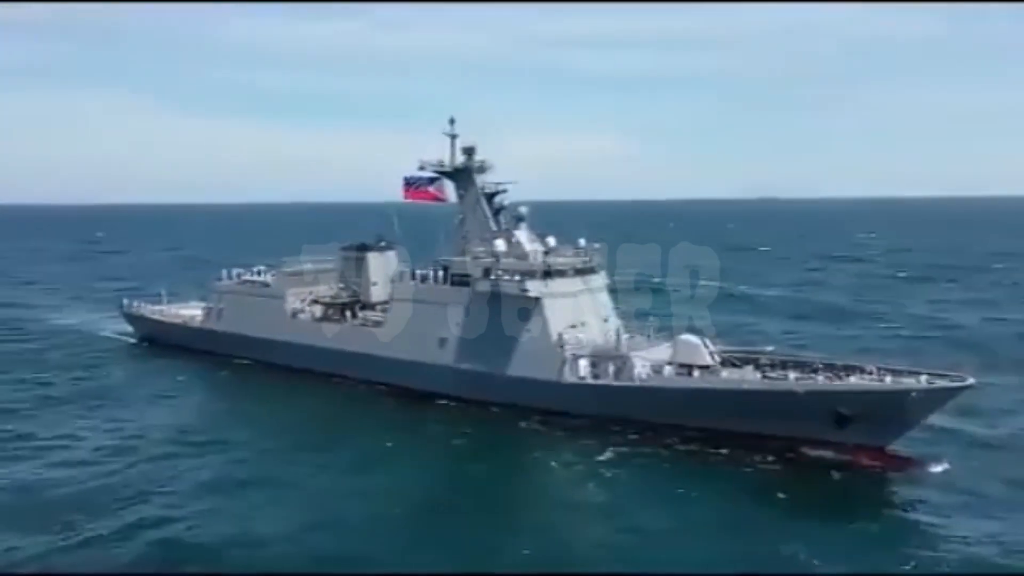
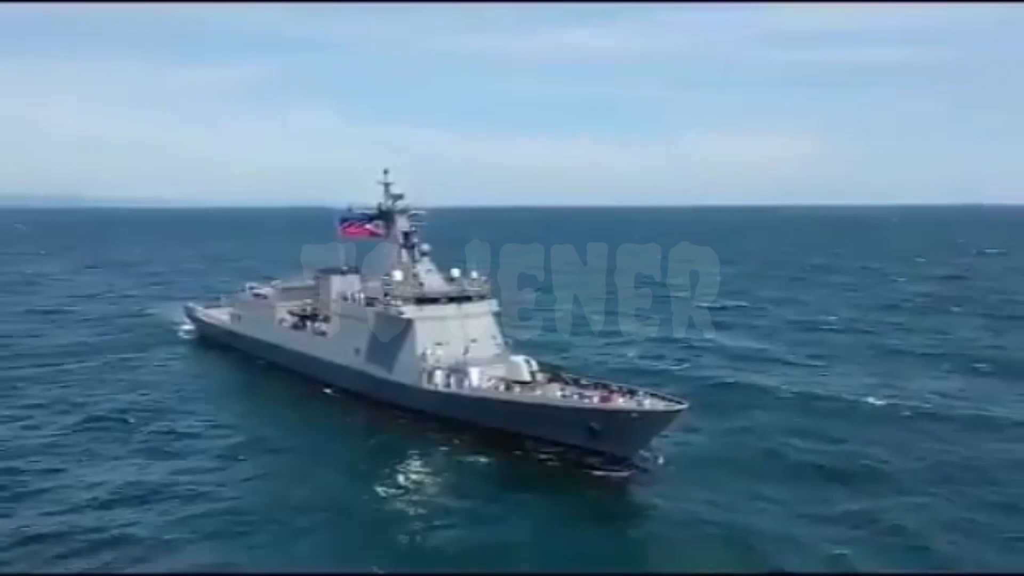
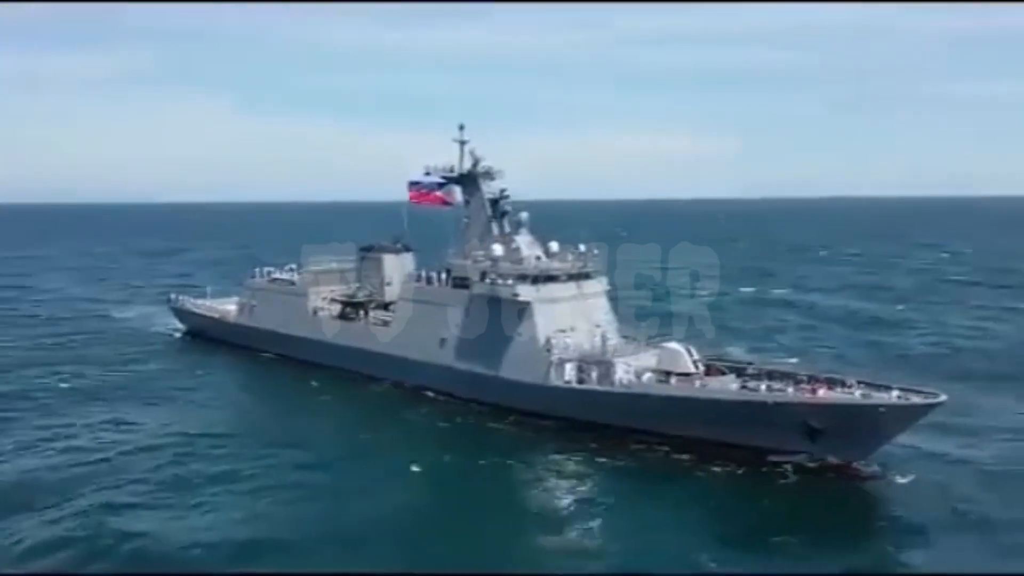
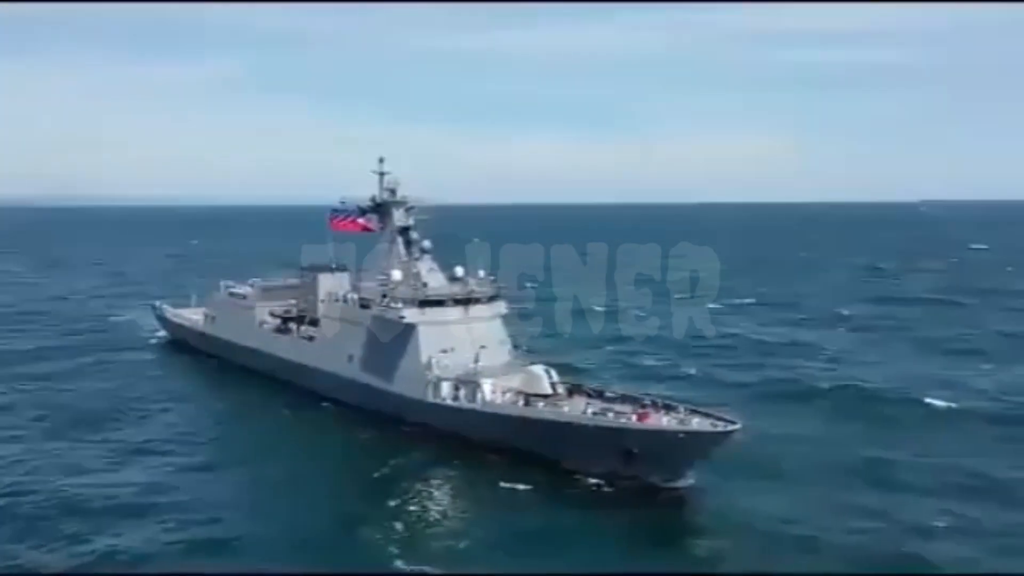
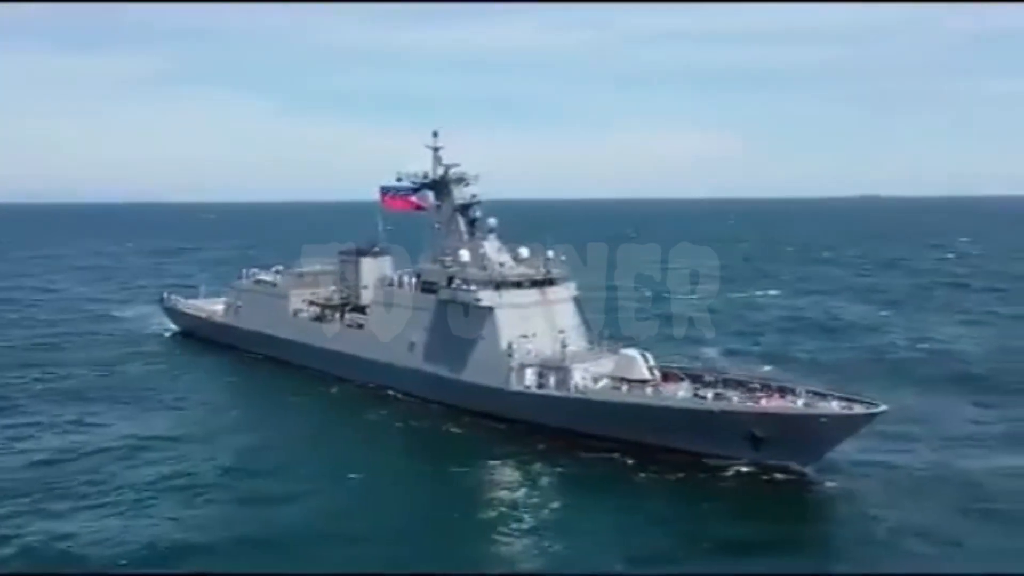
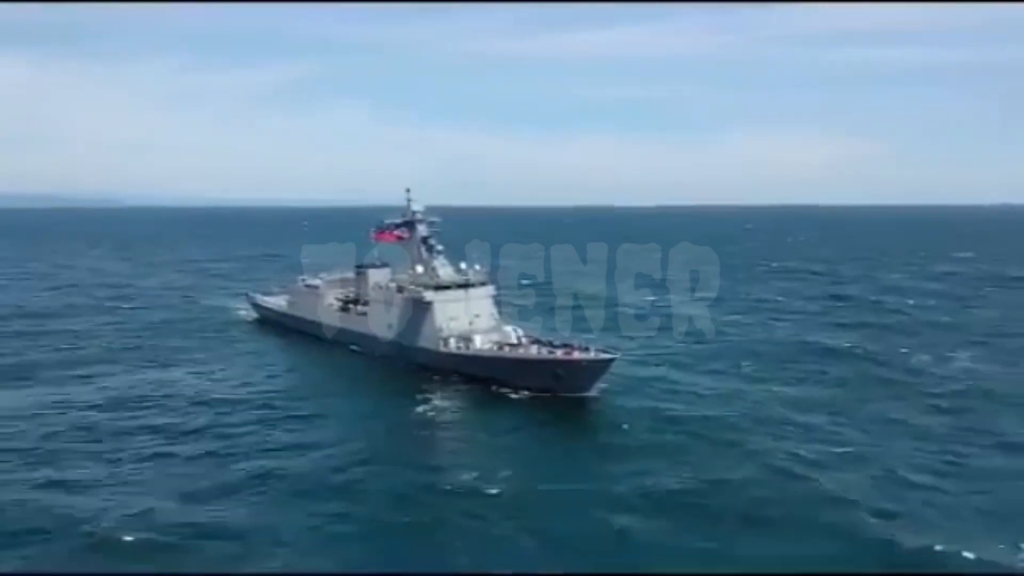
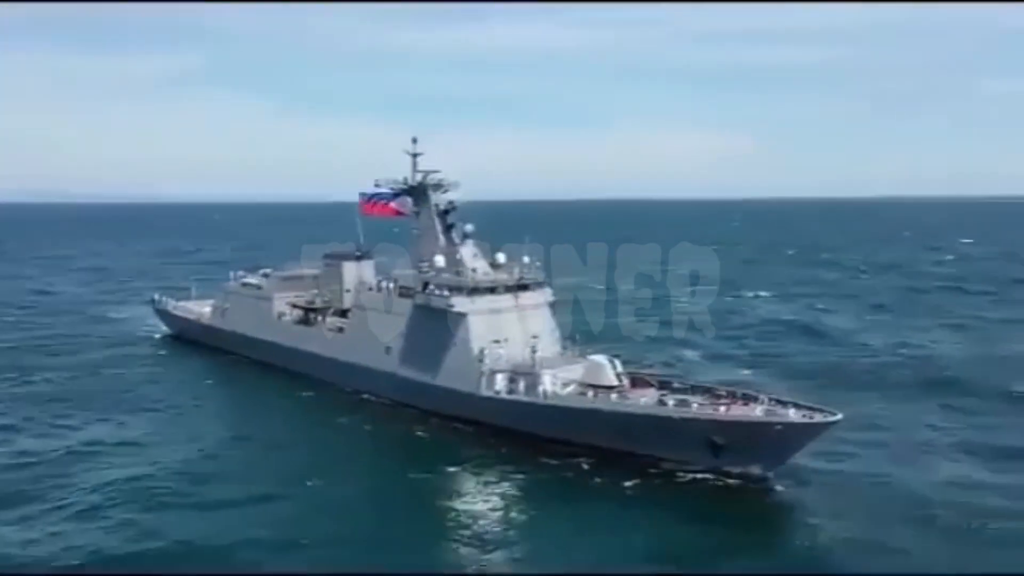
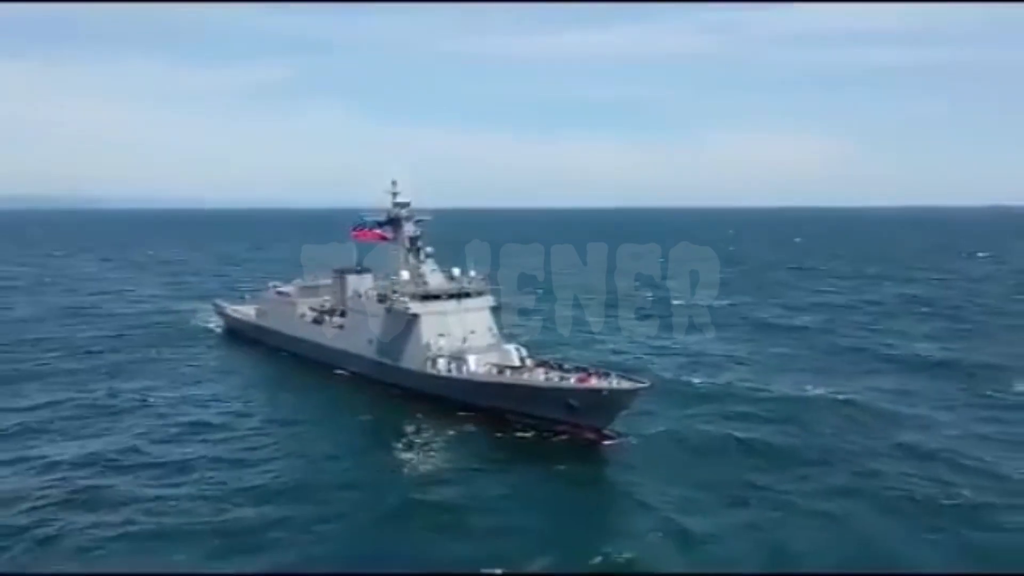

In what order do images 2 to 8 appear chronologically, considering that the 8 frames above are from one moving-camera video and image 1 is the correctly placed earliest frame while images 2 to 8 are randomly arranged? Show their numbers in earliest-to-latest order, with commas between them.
3, 5, 7, 4, 2, 8, 6
